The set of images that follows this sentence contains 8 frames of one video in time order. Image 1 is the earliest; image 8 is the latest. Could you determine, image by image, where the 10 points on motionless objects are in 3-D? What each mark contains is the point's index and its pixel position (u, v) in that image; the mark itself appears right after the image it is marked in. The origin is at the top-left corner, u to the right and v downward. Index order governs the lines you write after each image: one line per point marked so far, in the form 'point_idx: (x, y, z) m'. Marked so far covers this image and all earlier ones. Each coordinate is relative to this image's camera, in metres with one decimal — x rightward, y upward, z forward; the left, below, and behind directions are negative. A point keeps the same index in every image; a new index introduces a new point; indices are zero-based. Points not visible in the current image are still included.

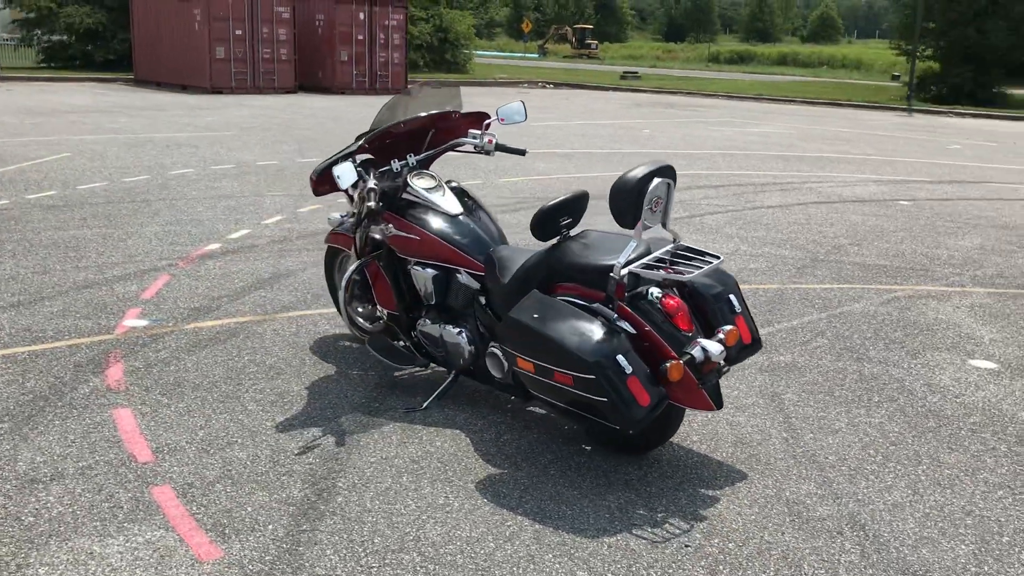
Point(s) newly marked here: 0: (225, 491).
0: (-1.1, -0.8, +3.8) m
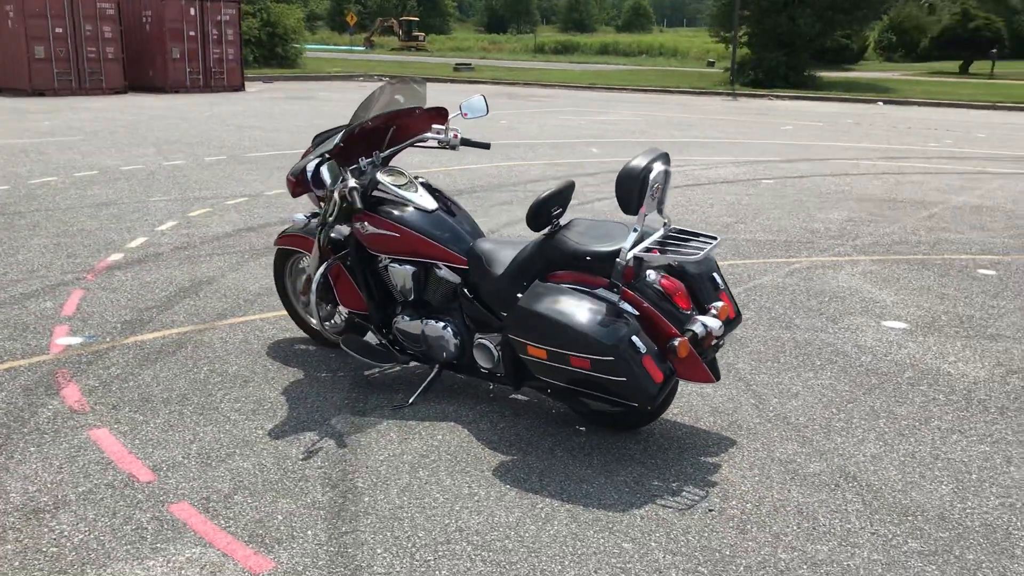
0: (-1.0, -0.8, +3.7) m
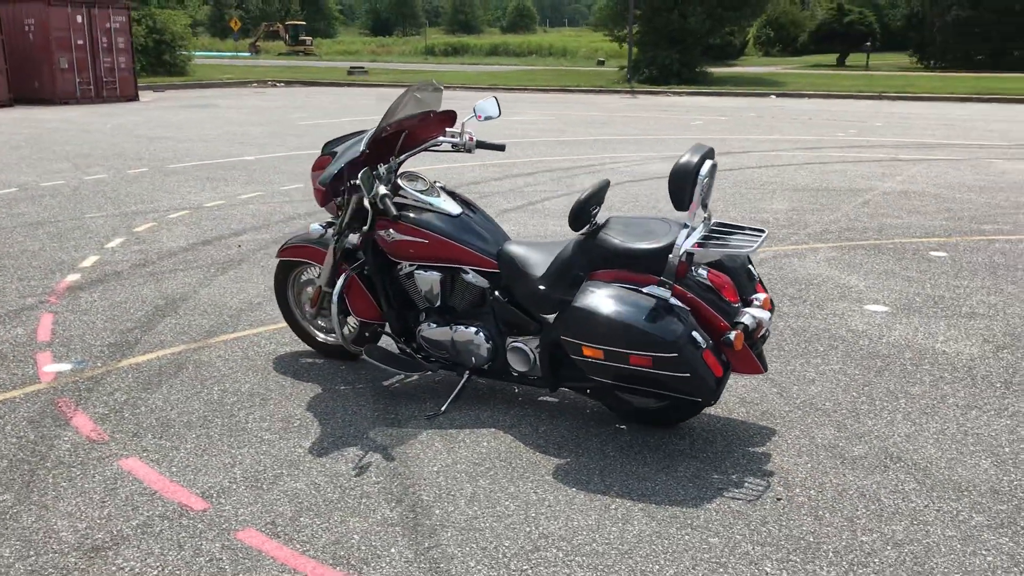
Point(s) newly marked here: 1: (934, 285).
0: (-0.7, -0.9, +3.6) m
1: (+3.1, 0.0, +7.1) m
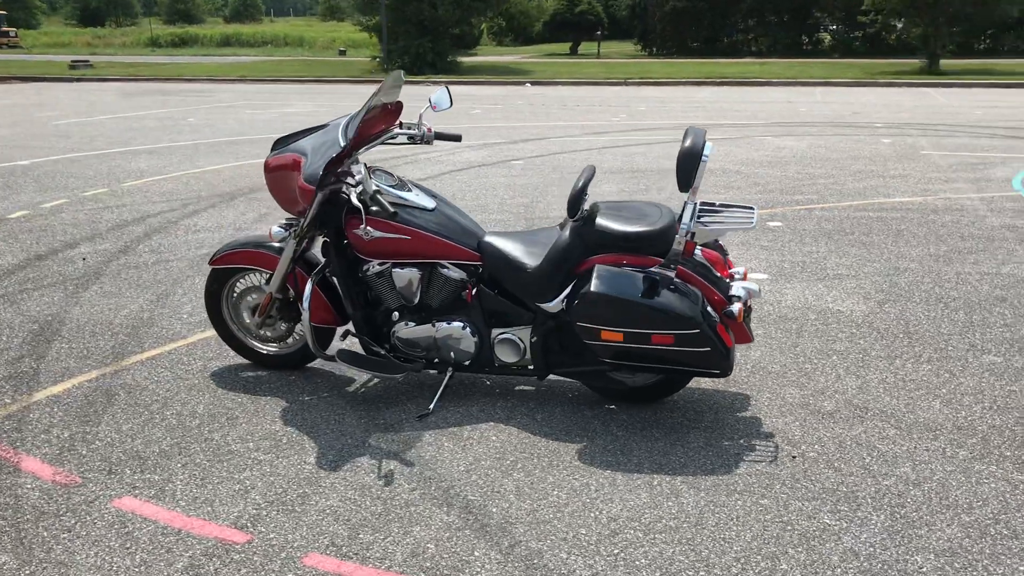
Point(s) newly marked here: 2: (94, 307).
0: (-0.4, -0.9, +3.4) m
1: (+2.2, +0.3, +7.8) m
2: (-2.6, -0.1, +6.2) m
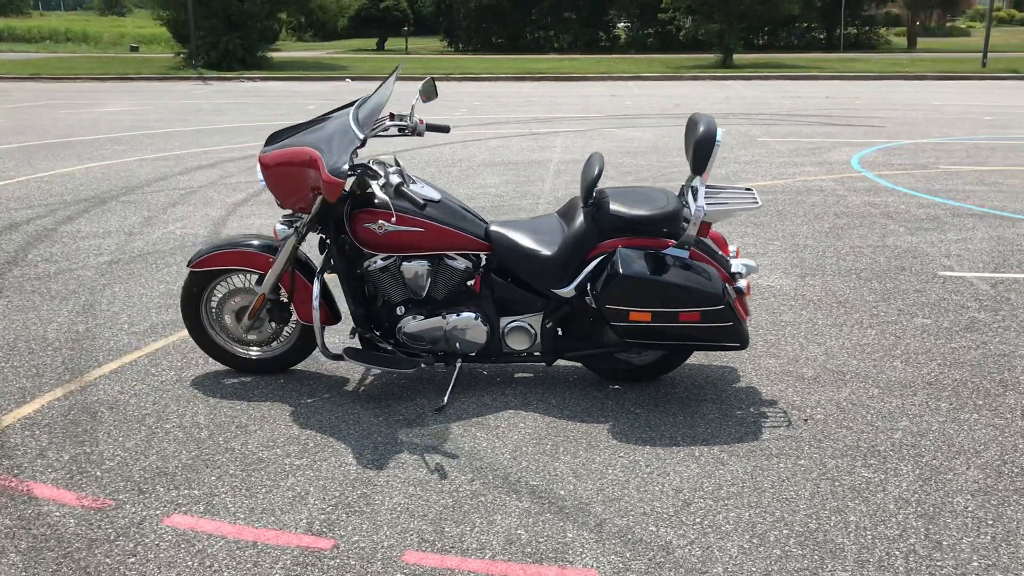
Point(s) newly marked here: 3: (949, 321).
0: (-0.1, -0.8, +3.4) m
1: (+1.5, +0.4, +8.2) m
2: (-2.9, -0.2, +5.6) m
3: (+2.6, -0.2, +5.8) m
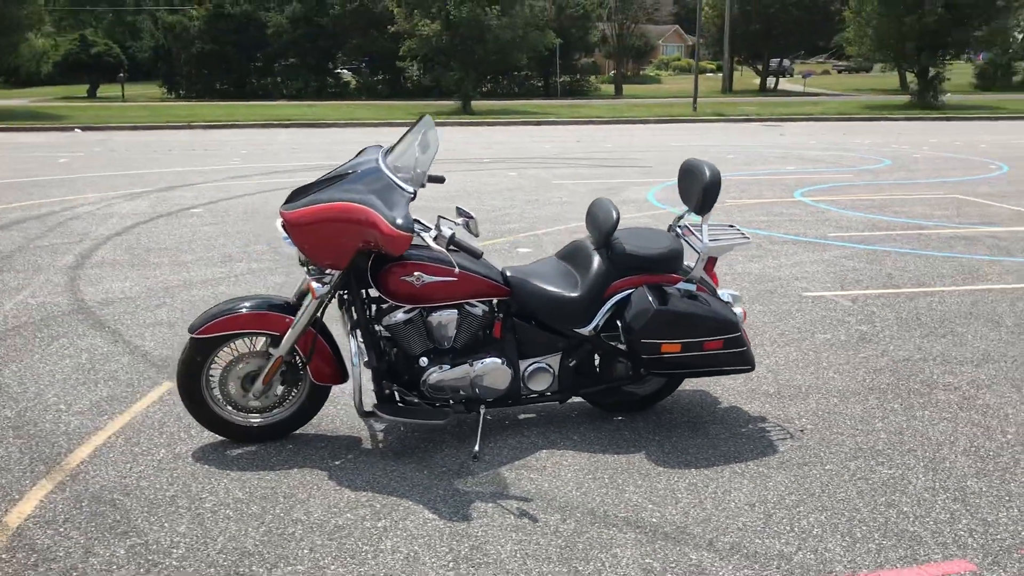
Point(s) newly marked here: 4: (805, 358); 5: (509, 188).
0: (+0.3, -1.0, +3.5) m
1: (+0.5, +0.1, +8.6) m
2: (-3.0, -0.6, +4.9) m
3: (+2.2, -0.3, +6.6) m
4: (+1.8, -0.4, +6.0) m
5: (0.0, +1.5, +14.6) m
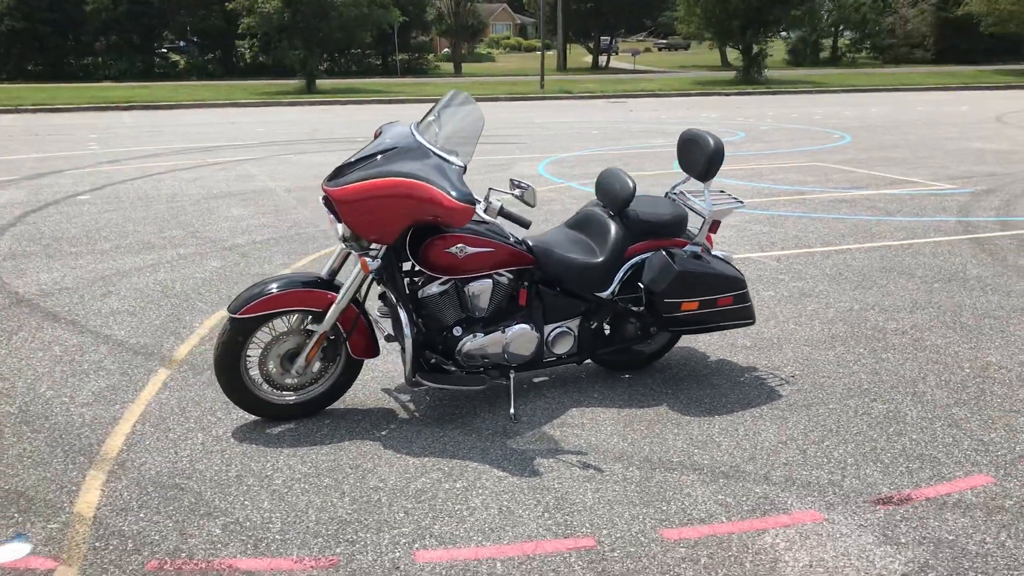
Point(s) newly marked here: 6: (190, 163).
0: (+0.6, -0.8, +3.8) m
1: (-0.1, +0.4, +8.8) m
2: (-2.8, -0.6, +4.6) m
3: (+2.0, 0.0, +7.1) m
4: (+1.7, -0.2, +6.5) m
5: (-1.7, +1.8, +14.6) m
6: (-4.9, +1.9, +15.0) m
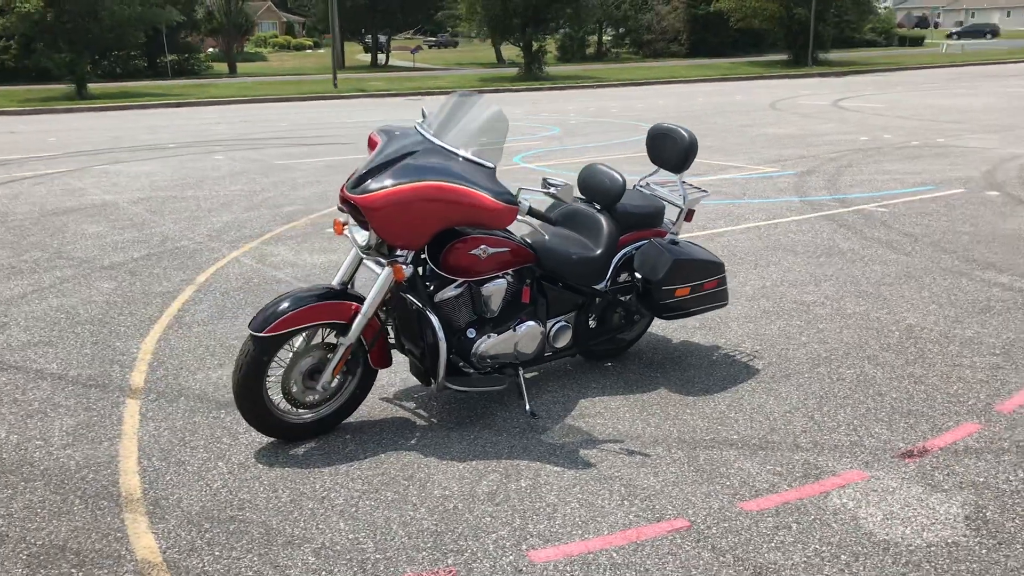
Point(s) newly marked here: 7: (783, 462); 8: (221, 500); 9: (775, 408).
0: (+0.9, -0.8, +4.0) m
1: (-1.0, +0.4, +8.7) m
2: (-2.7, -0.8, +4.0) m
3: (+1.4, +0.1, +7.6) m
4: (+1.3, -0.1, +6.9) m
5: (-3.9, +1.7, +14.0) m
6: (-7.2, +1.5, +13.7) m
7: (+1.1, -0.7, +4.1) m
8: (-1.2, -0.8, +3.8) m
9: (+1.3, -0.6, +4.7) m
